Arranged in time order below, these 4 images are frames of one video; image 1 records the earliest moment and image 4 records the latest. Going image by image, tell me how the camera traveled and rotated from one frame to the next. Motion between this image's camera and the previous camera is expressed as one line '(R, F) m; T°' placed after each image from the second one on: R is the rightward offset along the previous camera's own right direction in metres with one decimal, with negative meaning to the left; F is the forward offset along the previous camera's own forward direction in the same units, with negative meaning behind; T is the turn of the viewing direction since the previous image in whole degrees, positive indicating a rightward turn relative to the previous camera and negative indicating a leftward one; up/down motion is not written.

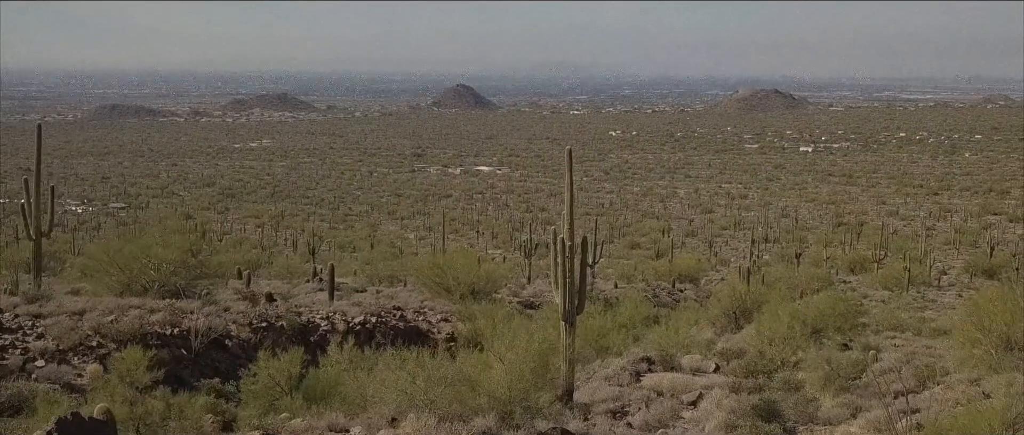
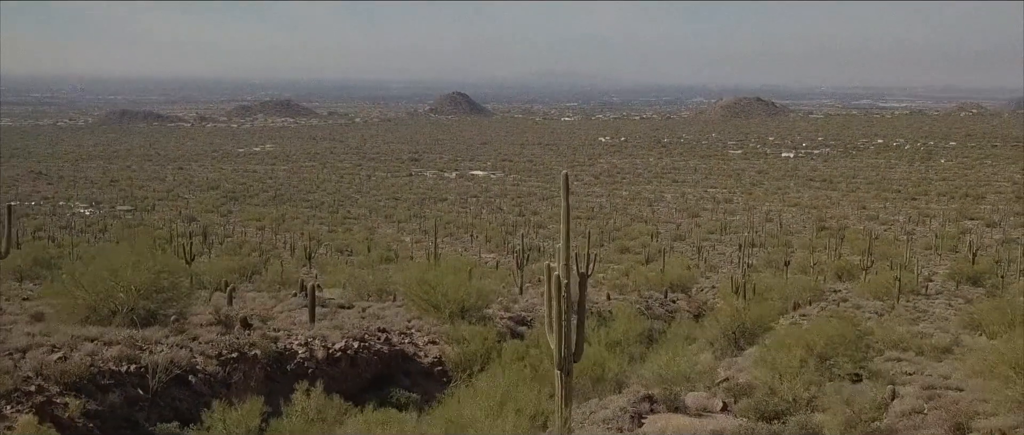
(+0.3, -1.2) m; 0°
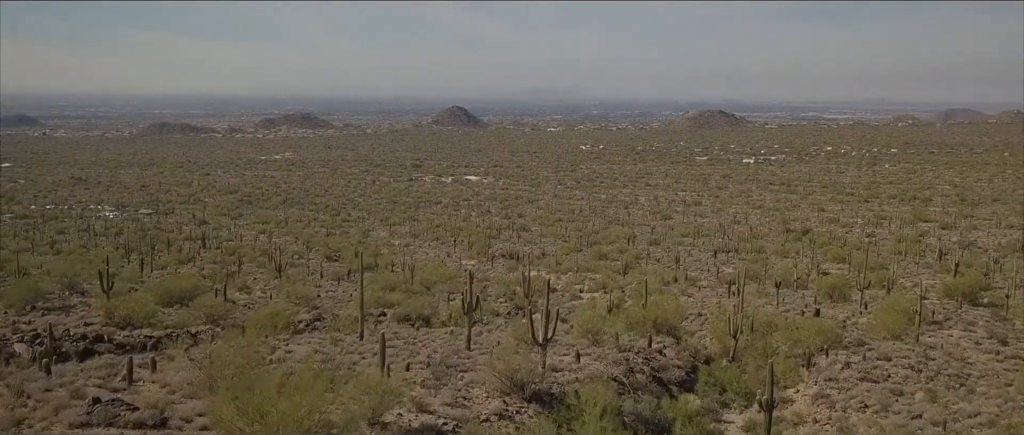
(+1.4, -3.7) m; -1°
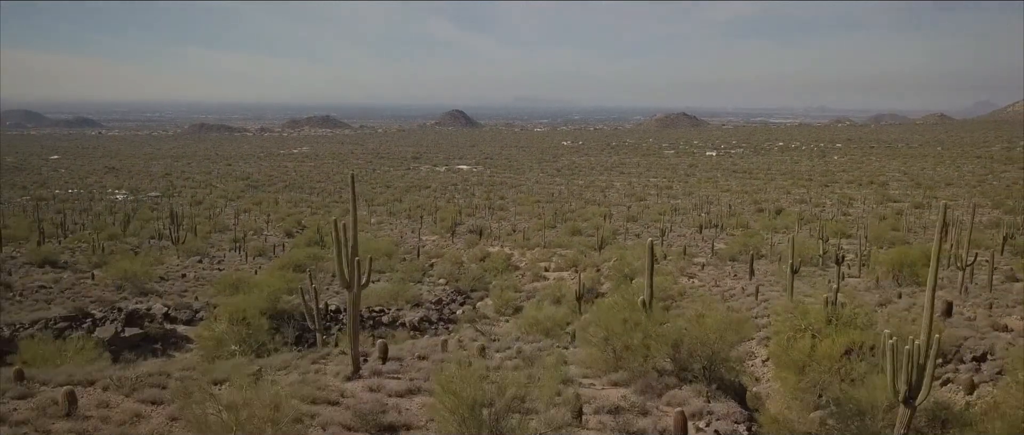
(+0.8, +4.5) m; +1°
